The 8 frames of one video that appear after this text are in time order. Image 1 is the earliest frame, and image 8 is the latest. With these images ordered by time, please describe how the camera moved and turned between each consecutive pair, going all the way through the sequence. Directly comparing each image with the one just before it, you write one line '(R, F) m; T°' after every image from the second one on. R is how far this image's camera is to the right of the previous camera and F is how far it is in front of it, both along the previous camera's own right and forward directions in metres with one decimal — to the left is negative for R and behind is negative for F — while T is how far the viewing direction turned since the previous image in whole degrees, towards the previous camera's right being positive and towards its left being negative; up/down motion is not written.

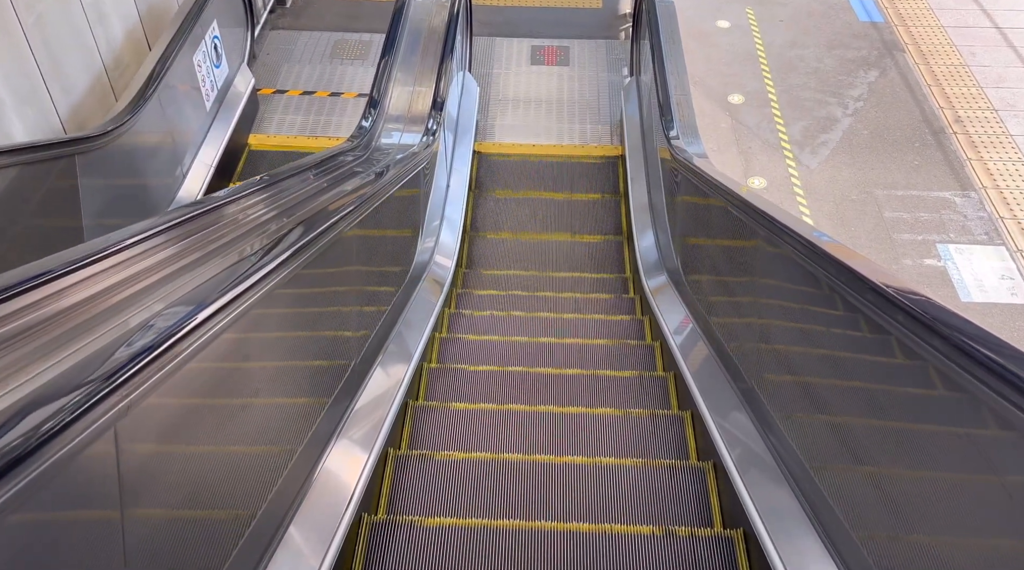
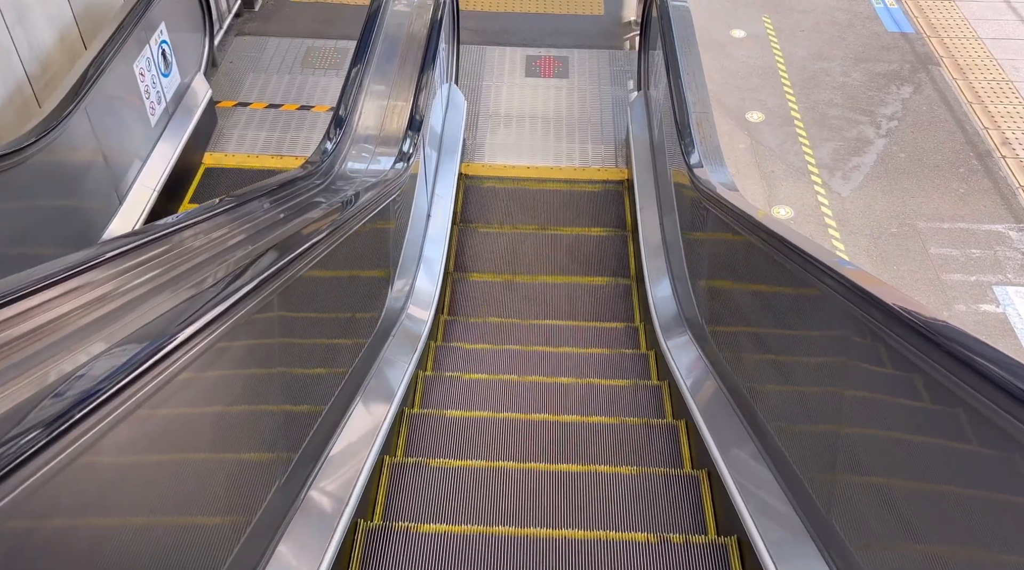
(0.0, +0.9) m; 0°
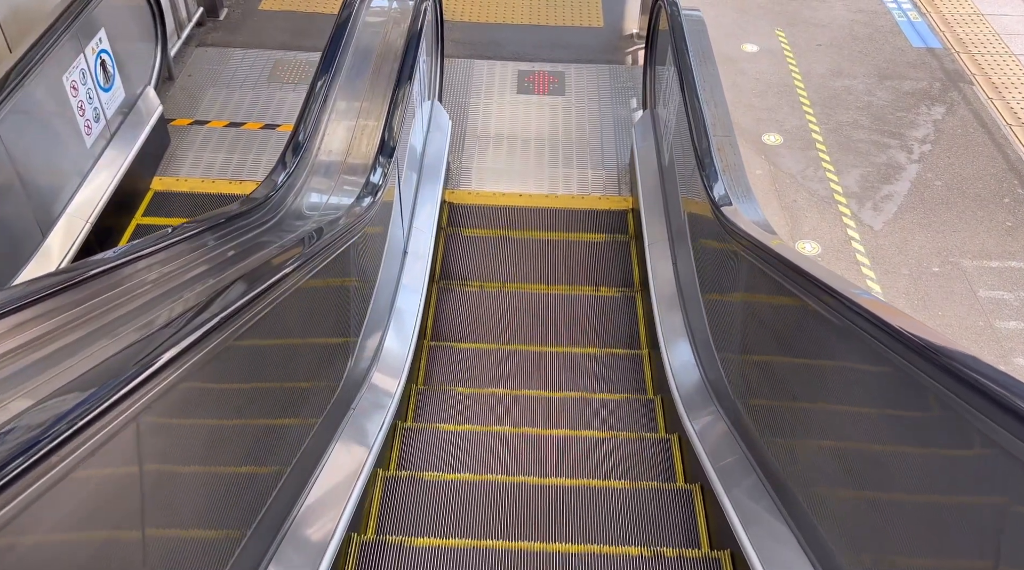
(0.0, +0.8) m; +1°
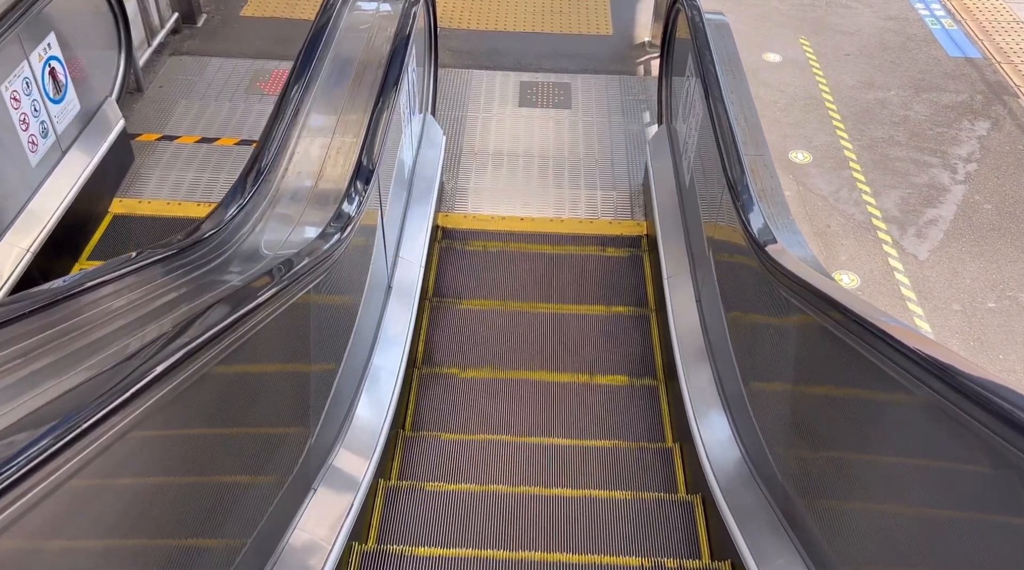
(0.0, +0.6) m; 0°
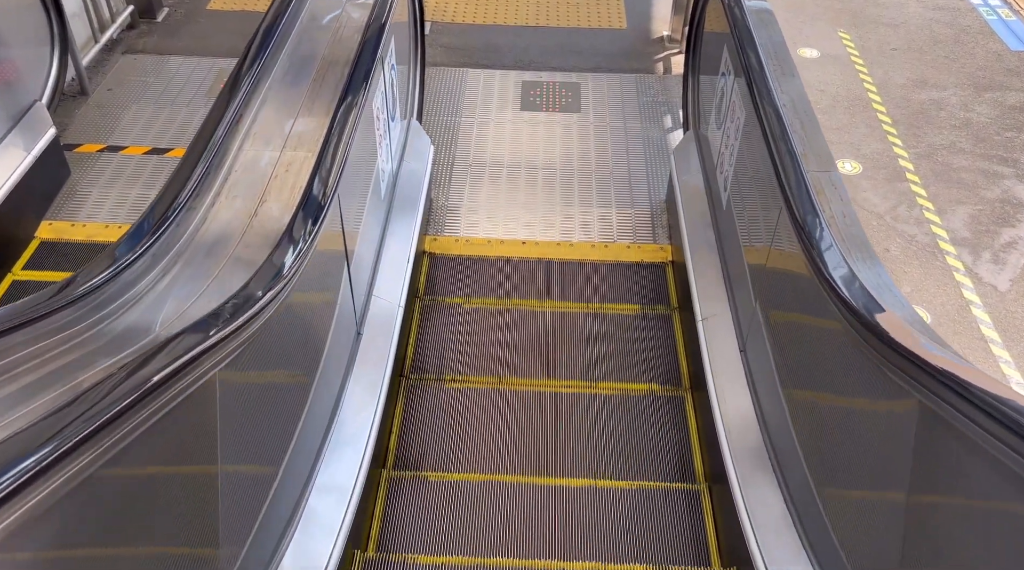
(0.0, +0.8) m; 0°
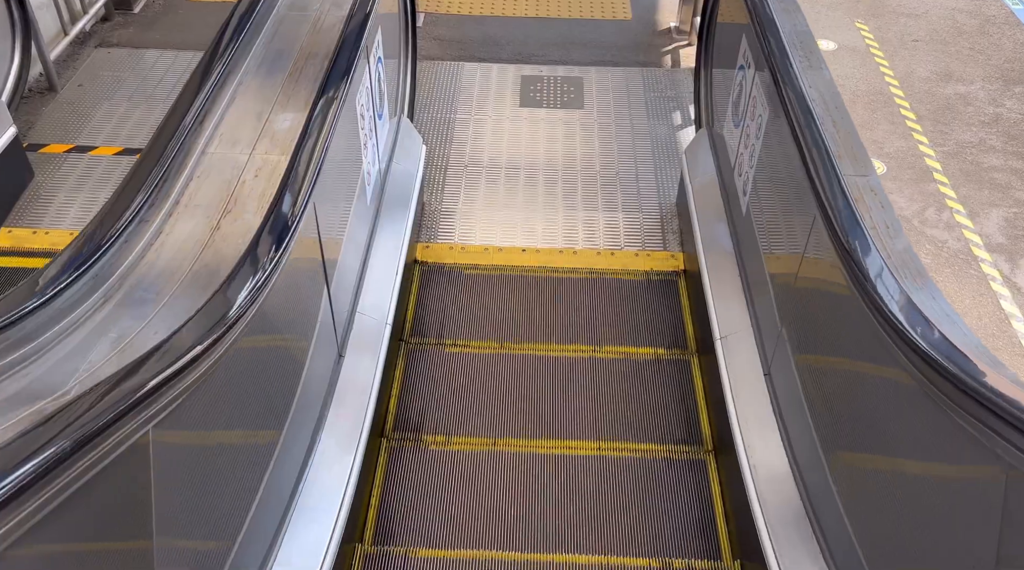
(0.0, +0.3) m; 0°
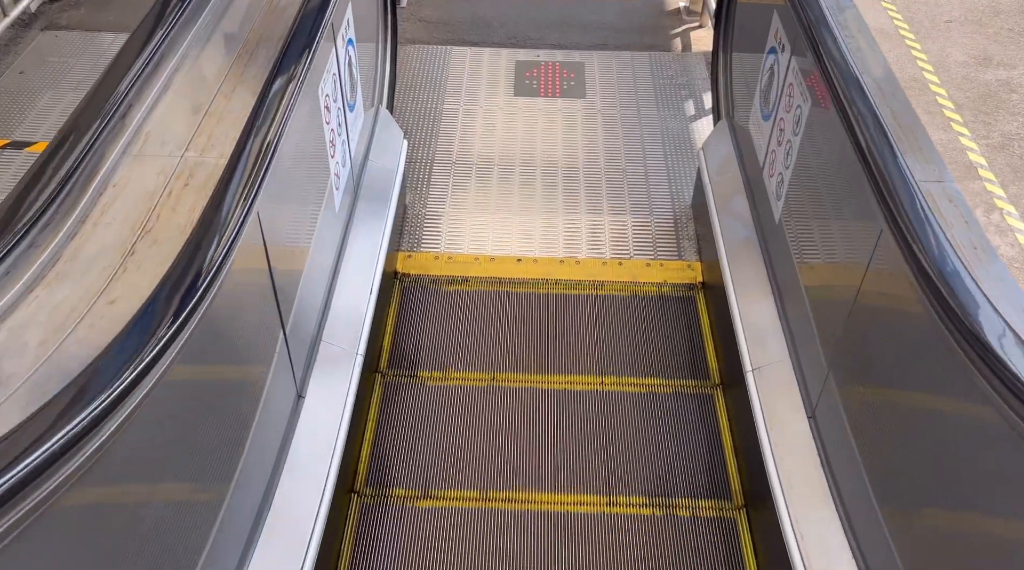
(0.0, +0.5) m; 0°
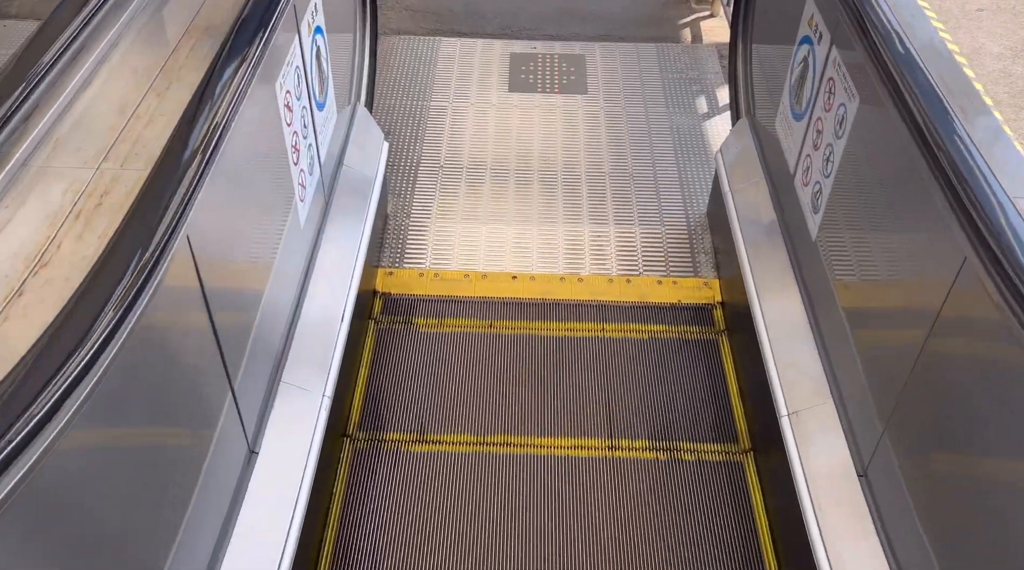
(0.0, +0.4) m; 0°
